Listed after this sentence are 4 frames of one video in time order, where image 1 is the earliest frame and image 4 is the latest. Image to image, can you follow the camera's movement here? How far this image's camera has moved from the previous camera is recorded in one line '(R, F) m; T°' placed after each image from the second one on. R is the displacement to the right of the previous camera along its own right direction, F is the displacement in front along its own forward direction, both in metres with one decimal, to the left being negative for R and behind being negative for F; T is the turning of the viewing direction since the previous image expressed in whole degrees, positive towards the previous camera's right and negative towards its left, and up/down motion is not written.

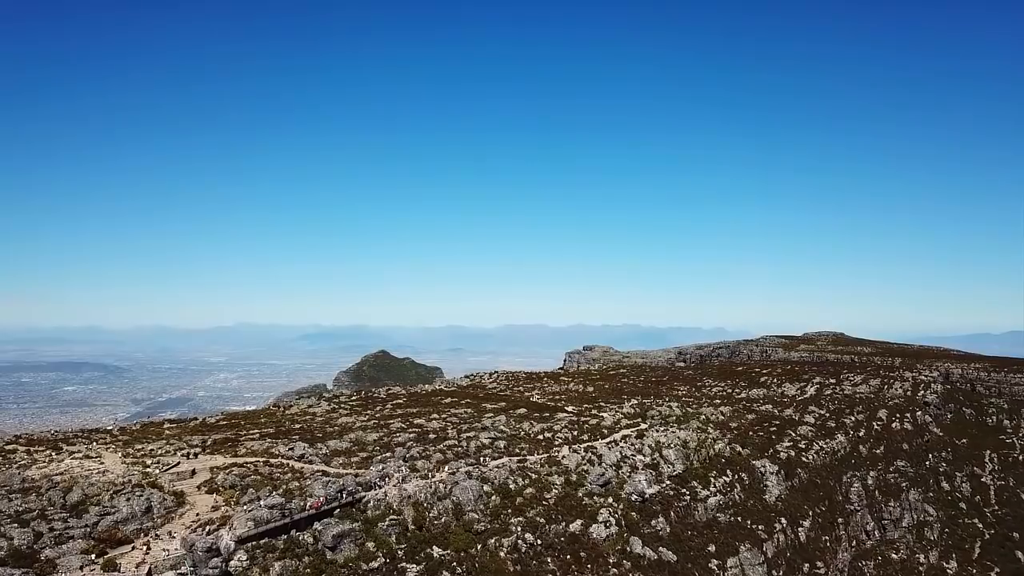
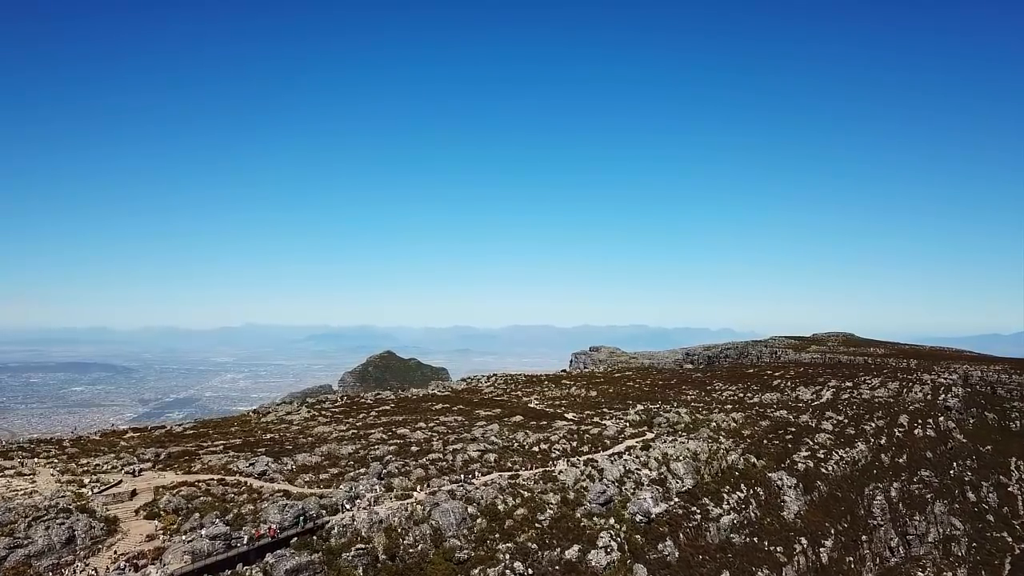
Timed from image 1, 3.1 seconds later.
(+1.4, +5.2) m; -1°
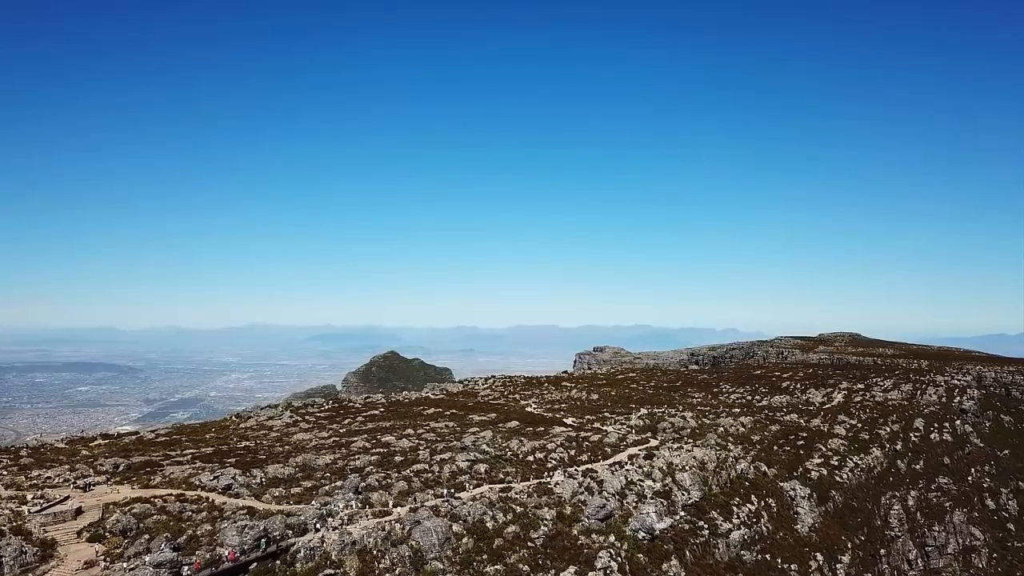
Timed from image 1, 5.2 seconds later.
(+1.1, +3.7) m; 0°
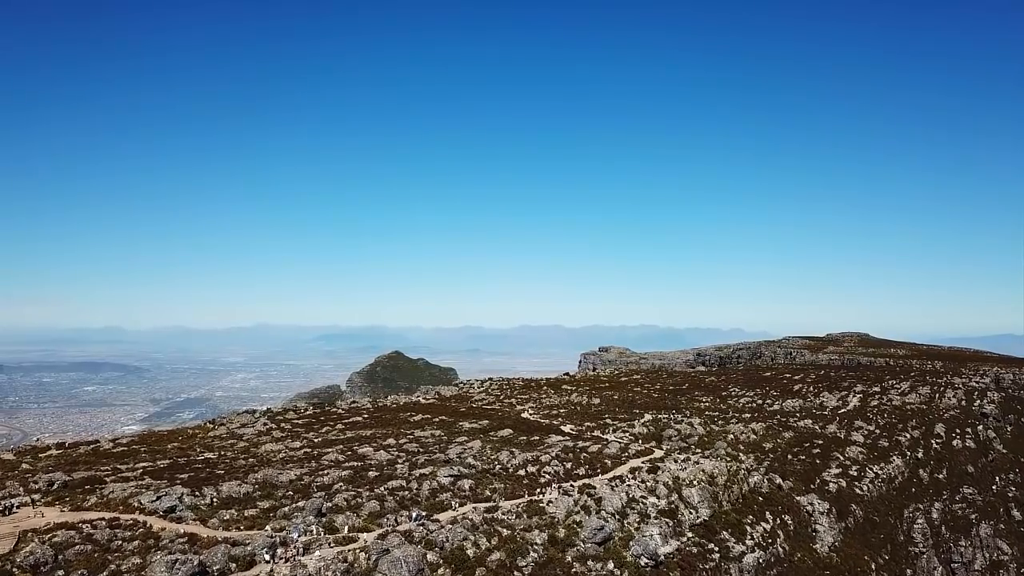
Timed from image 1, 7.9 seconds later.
(+1.4, +4.7) m; -1°
